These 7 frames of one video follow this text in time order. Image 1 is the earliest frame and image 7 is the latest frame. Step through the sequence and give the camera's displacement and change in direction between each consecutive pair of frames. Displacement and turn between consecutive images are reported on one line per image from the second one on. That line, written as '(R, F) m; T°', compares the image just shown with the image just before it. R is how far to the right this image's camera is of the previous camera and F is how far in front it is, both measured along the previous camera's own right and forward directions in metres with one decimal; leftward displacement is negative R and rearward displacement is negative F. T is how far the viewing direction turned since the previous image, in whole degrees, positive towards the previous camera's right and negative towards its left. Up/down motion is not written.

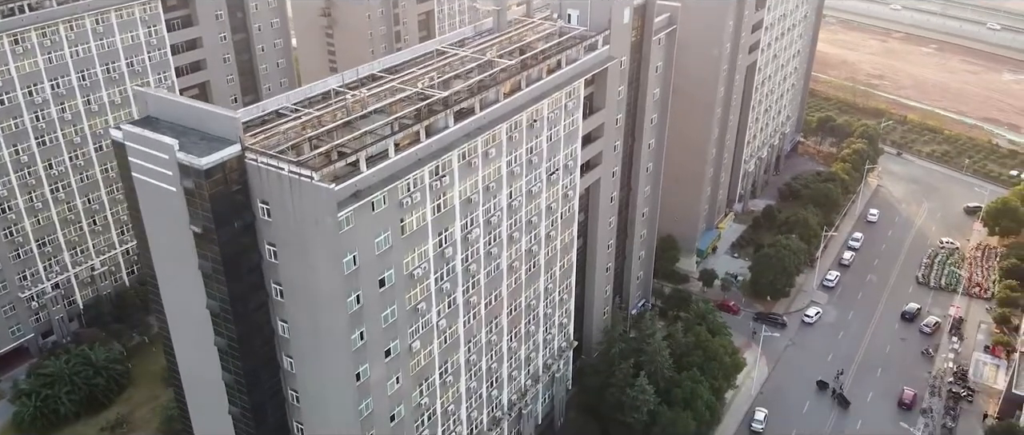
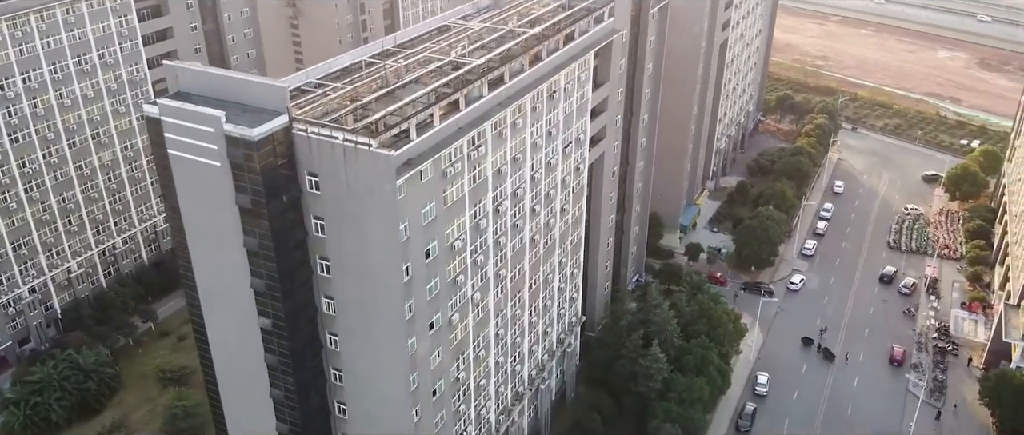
(-4.0, +0.2) m; +4°
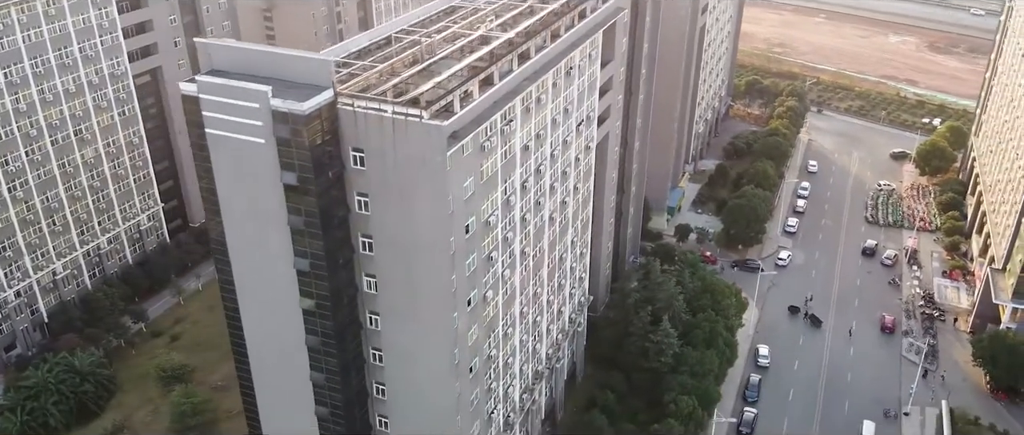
(-3.3, 0.0) m; +4°
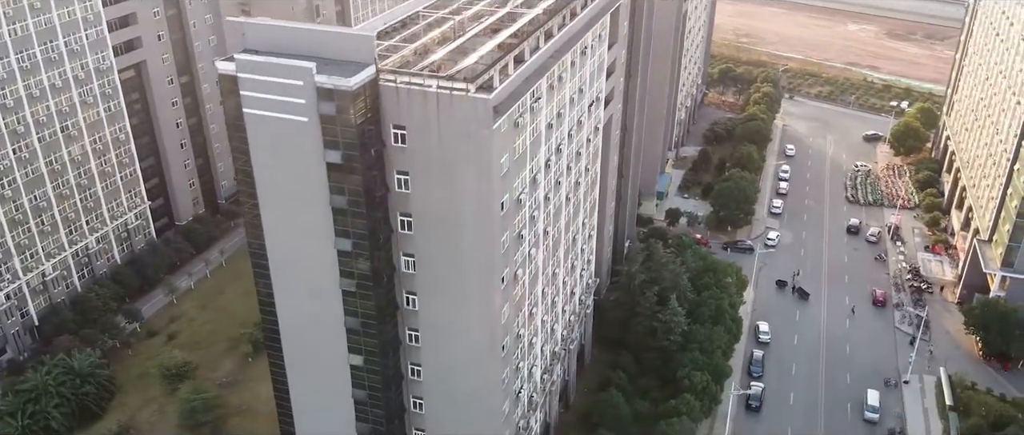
(-2.9, 0.0) m; +3°
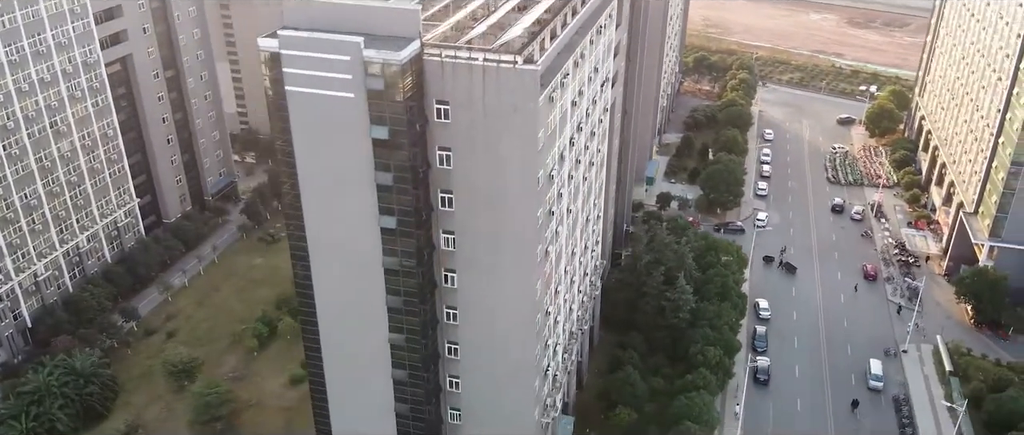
(-3.0, -0.1) m; +3°
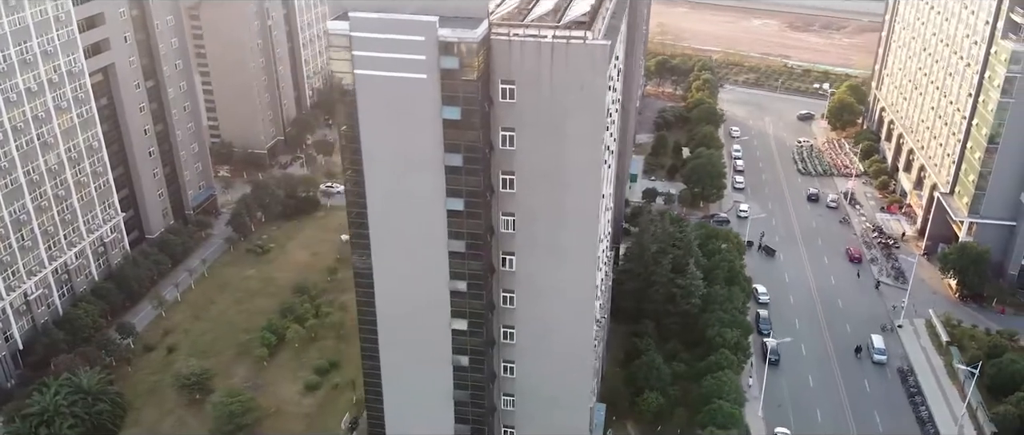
(-4.5, -0.1) m; +5°
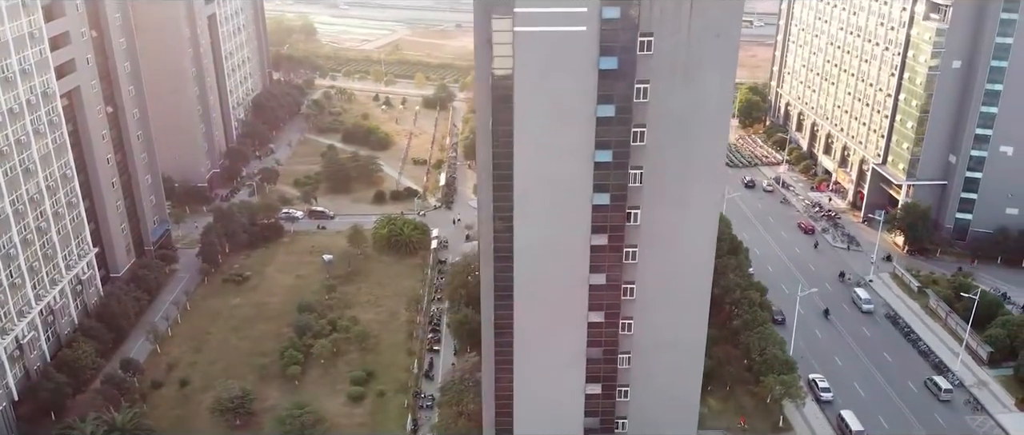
(-10.9, +0.2) m; +11°
